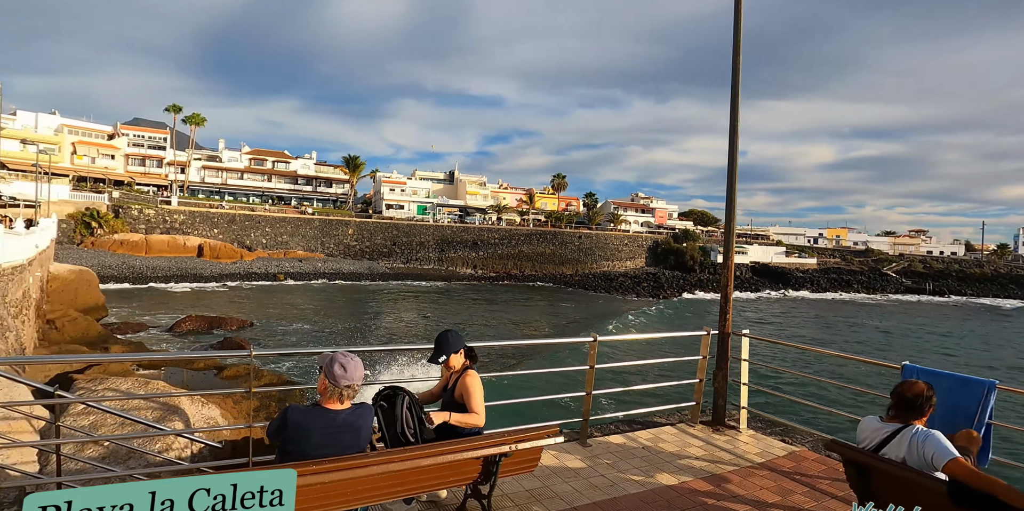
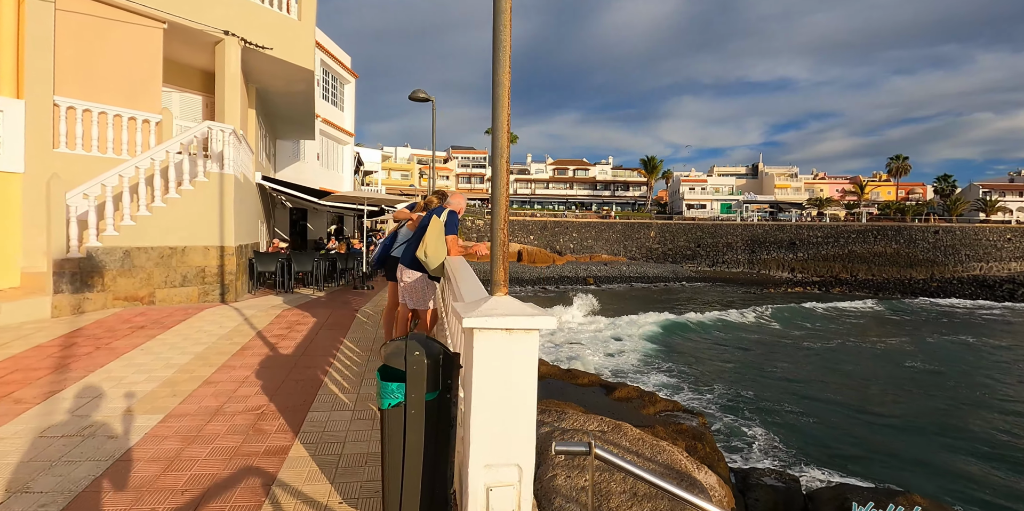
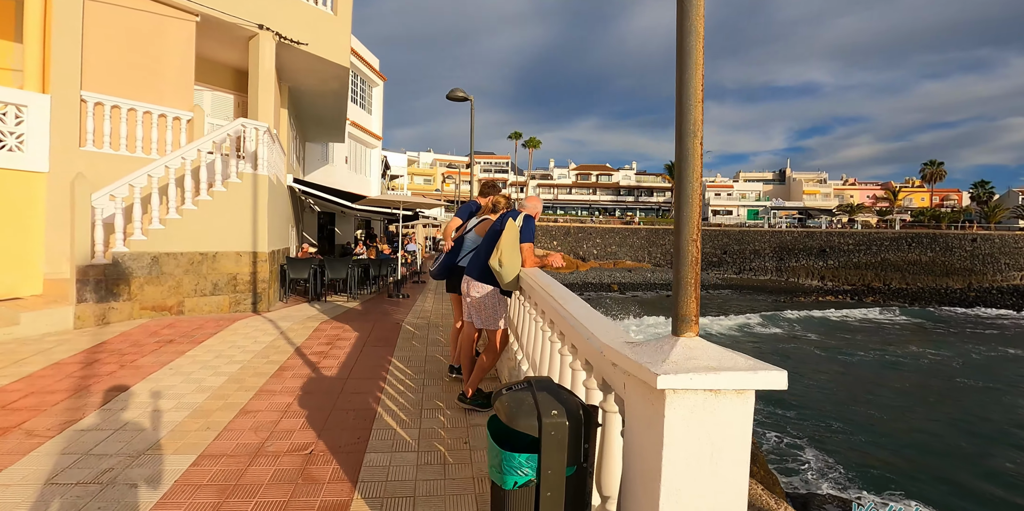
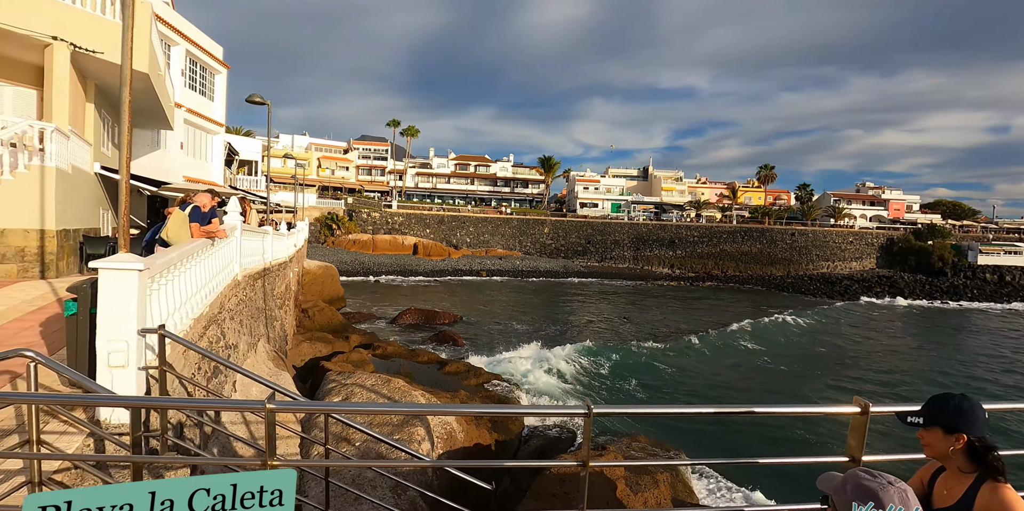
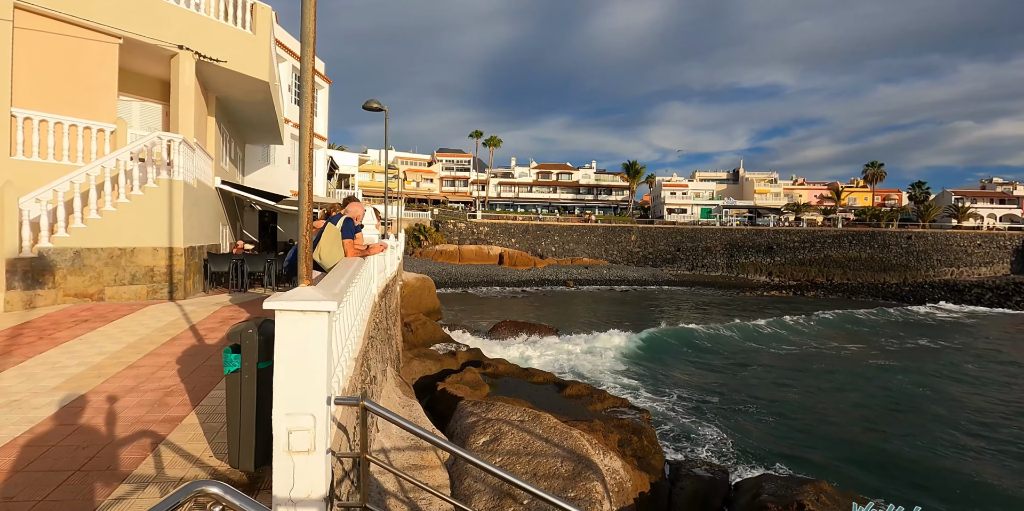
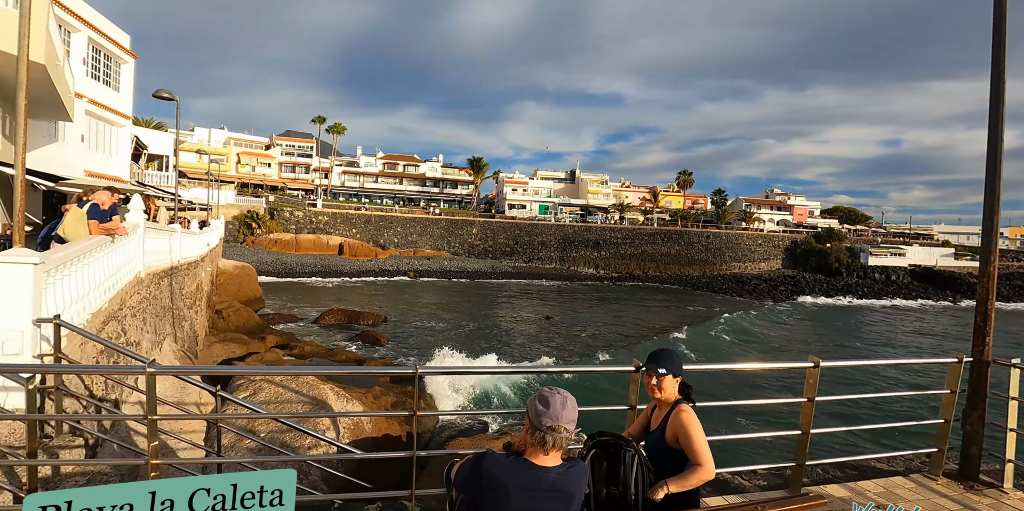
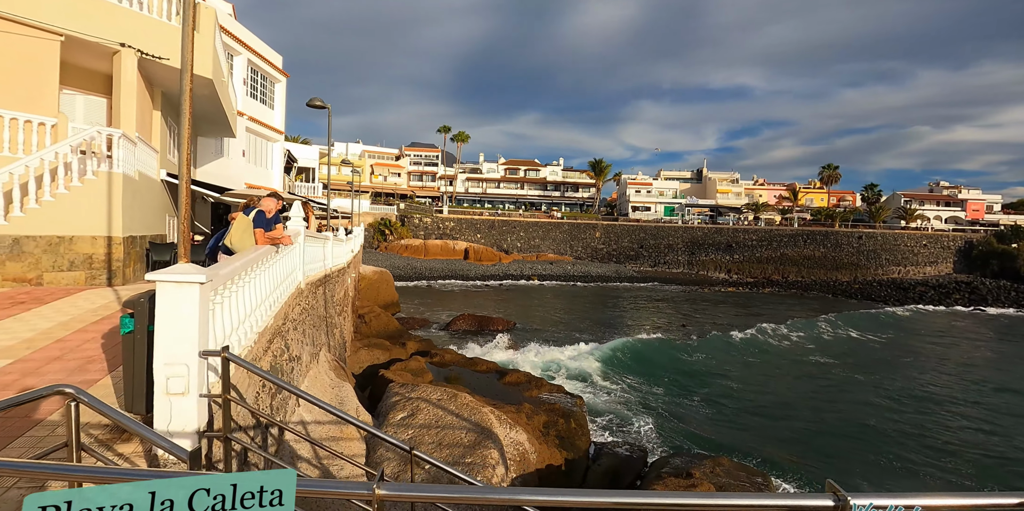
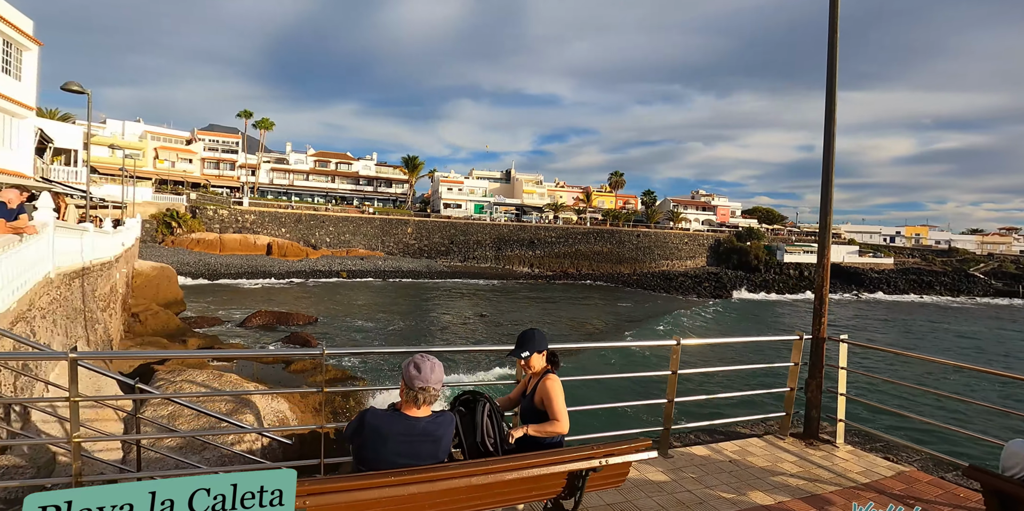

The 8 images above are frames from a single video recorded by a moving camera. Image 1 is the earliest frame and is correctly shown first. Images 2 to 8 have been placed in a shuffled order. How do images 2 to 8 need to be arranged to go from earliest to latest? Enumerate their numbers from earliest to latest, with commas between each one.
8, 6, 4, 7, 5, 2, 3
